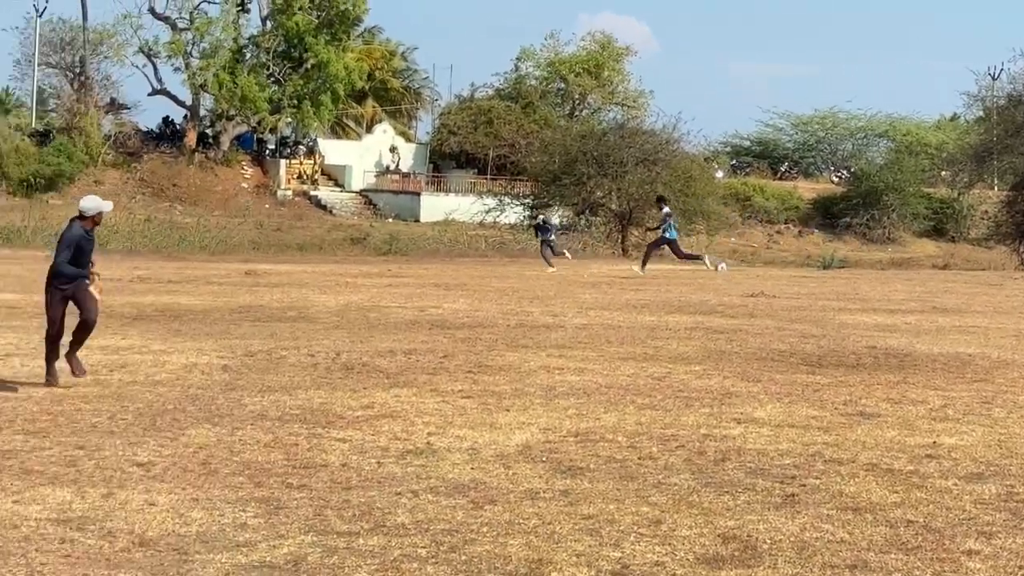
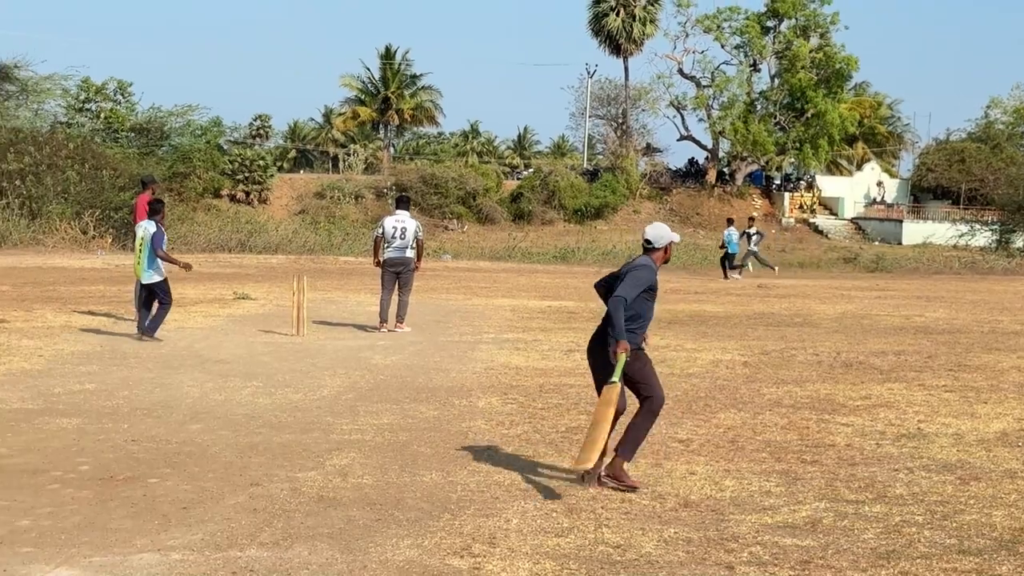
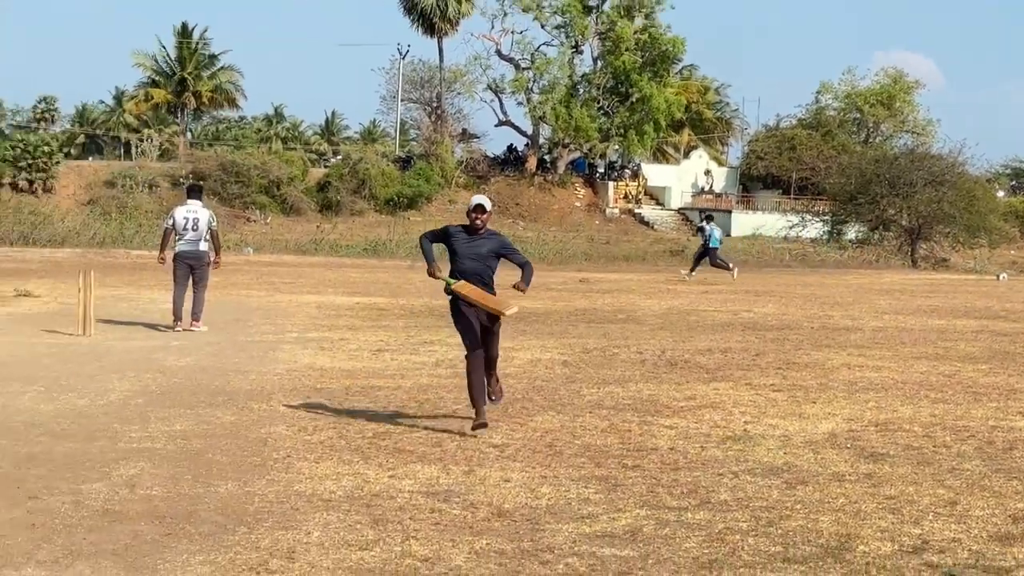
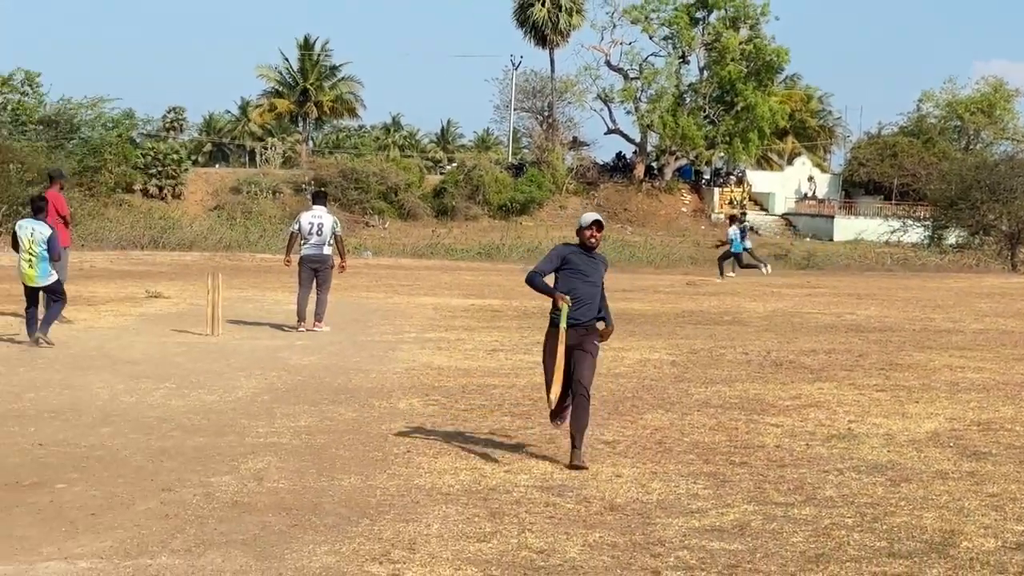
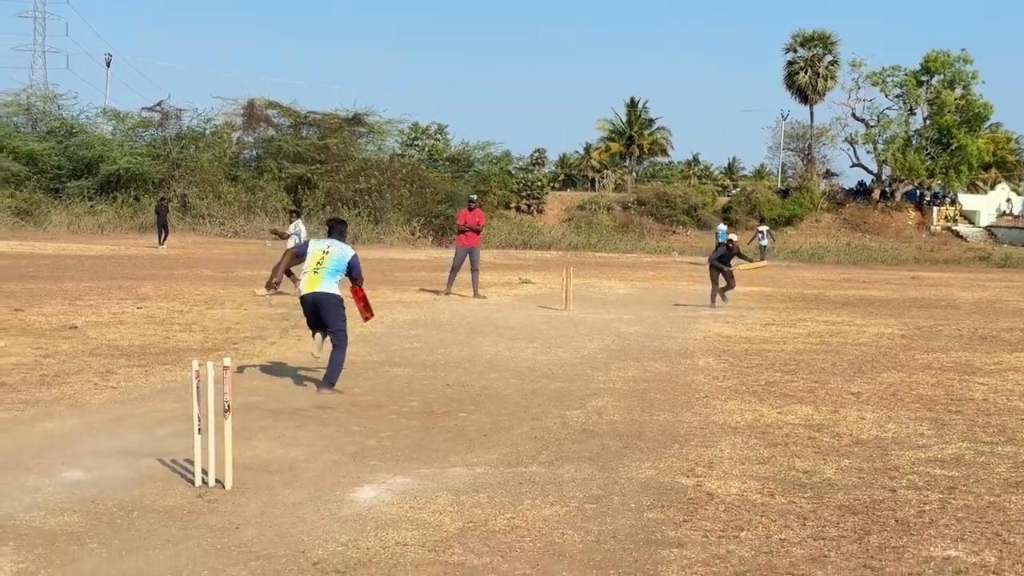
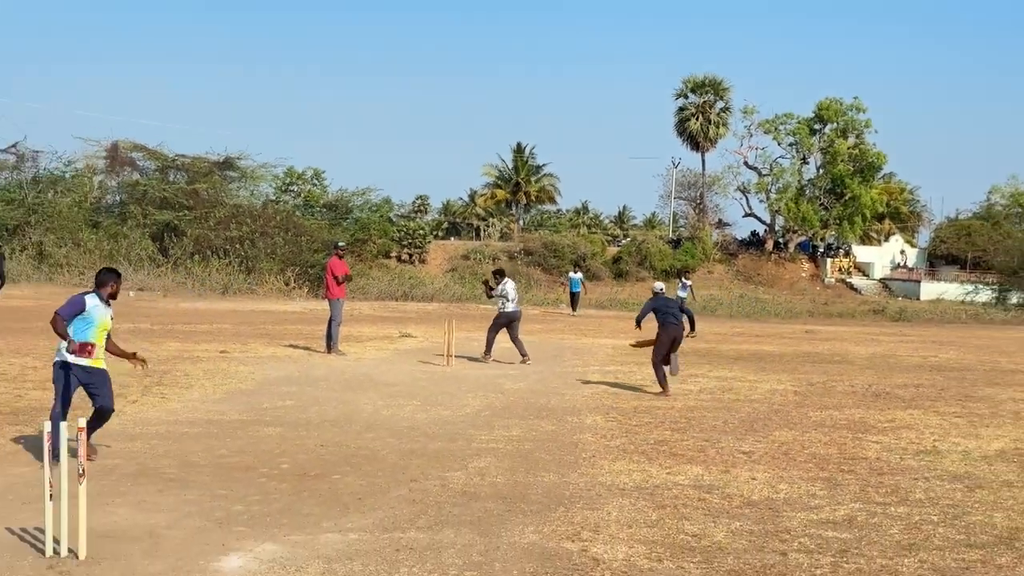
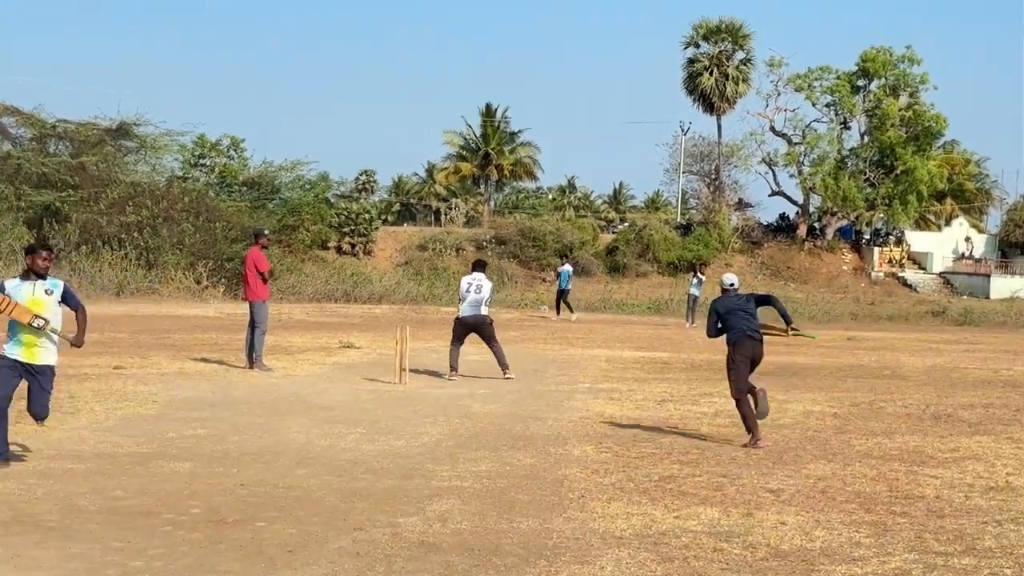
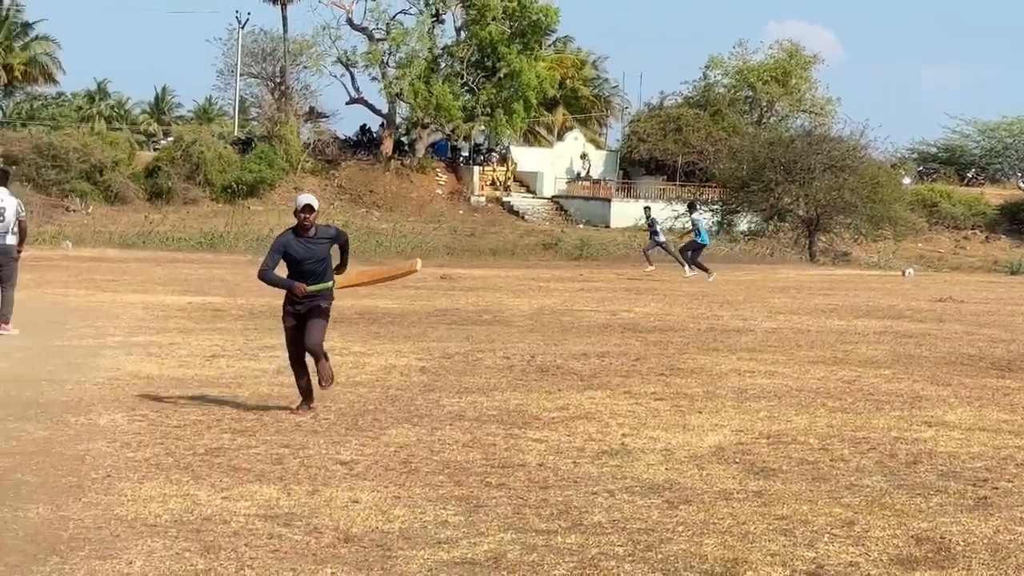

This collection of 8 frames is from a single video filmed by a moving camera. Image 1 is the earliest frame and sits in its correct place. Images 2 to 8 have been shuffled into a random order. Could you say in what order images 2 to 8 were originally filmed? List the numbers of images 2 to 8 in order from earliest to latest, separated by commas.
8, 3, 4, 2, 7, 6, 5
